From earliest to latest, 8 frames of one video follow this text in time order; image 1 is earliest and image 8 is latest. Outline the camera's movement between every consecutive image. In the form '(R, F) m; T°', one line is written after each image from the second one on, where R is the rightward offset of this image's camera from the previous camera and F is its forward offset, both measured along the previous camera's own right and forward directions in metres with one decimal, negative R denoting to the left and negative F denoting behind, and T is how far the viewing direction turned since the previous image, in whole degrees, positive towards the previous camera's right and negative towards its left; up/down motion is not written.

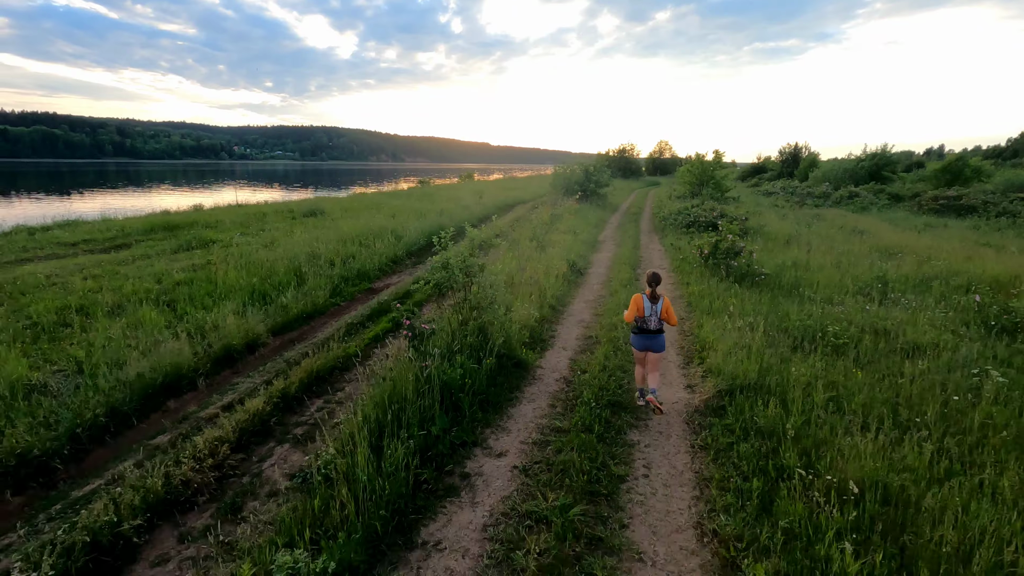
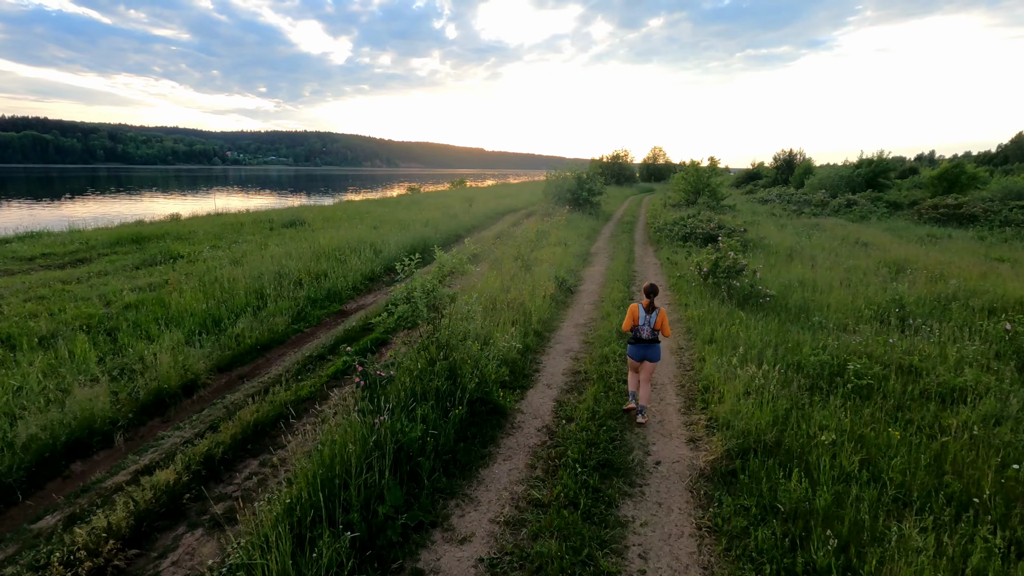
(+0.2, +0.8) m; +1°
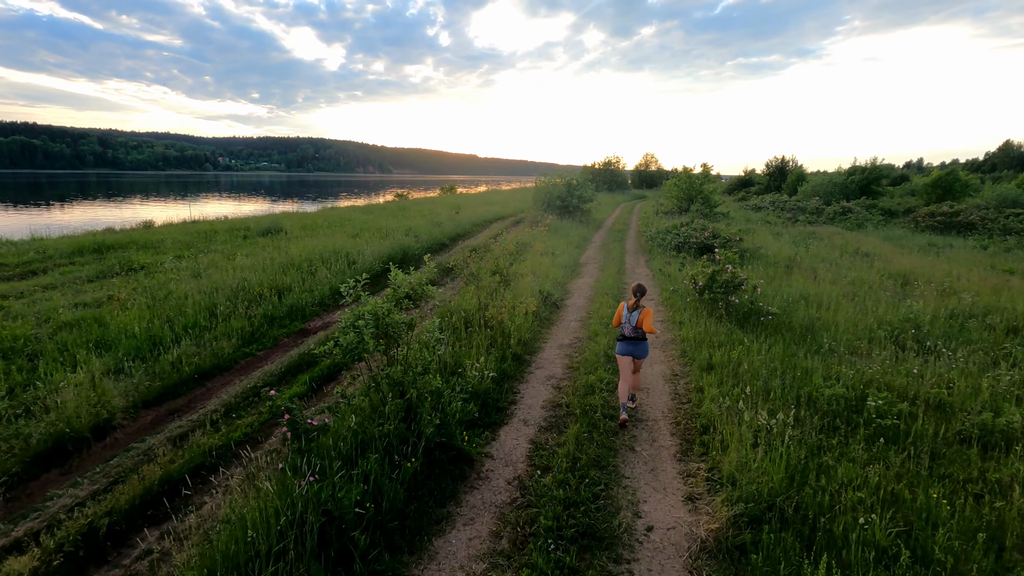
(+0.2, +0.8) m; +1°
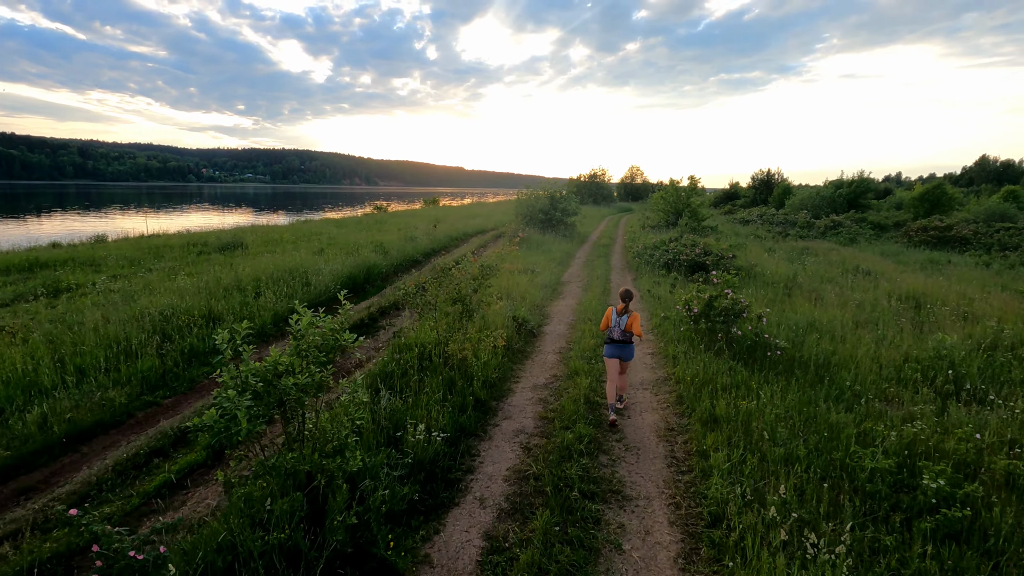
(+0.3, +1.1) m; +1°
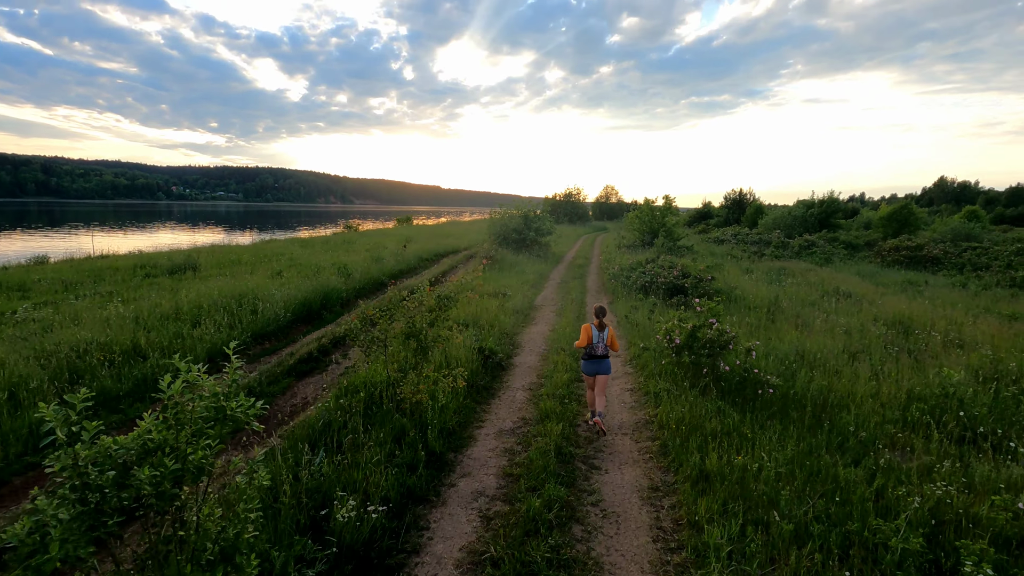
(+0.2, +0.7) m; +2°
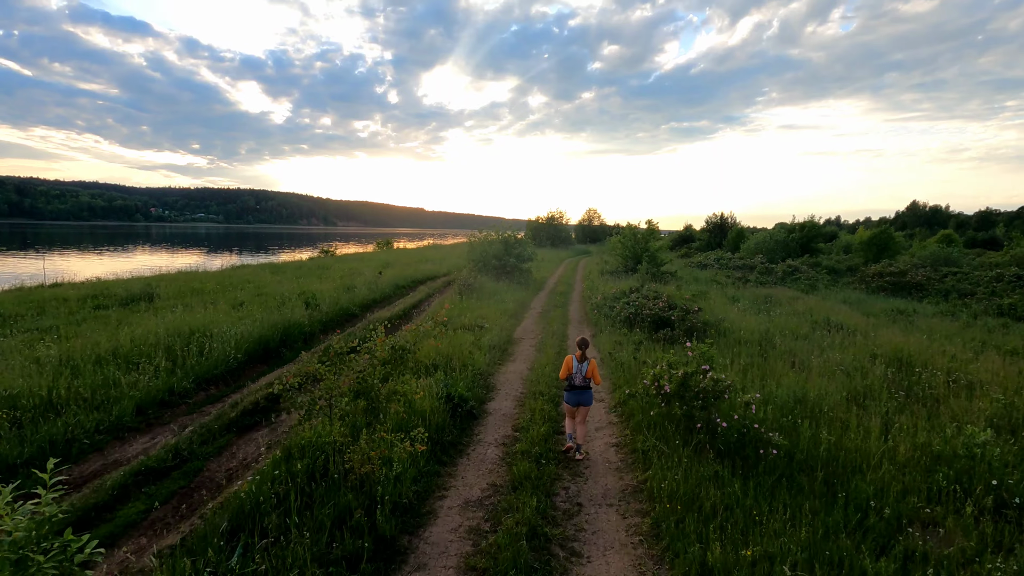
(+0.2, +0.7) m; +2°
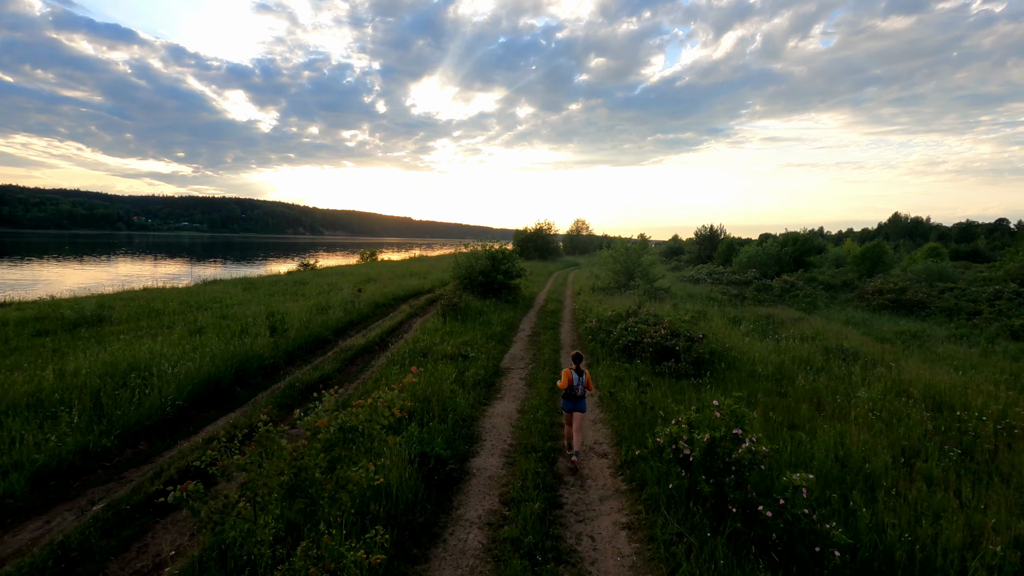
(0.0, +1.1) m; +1°
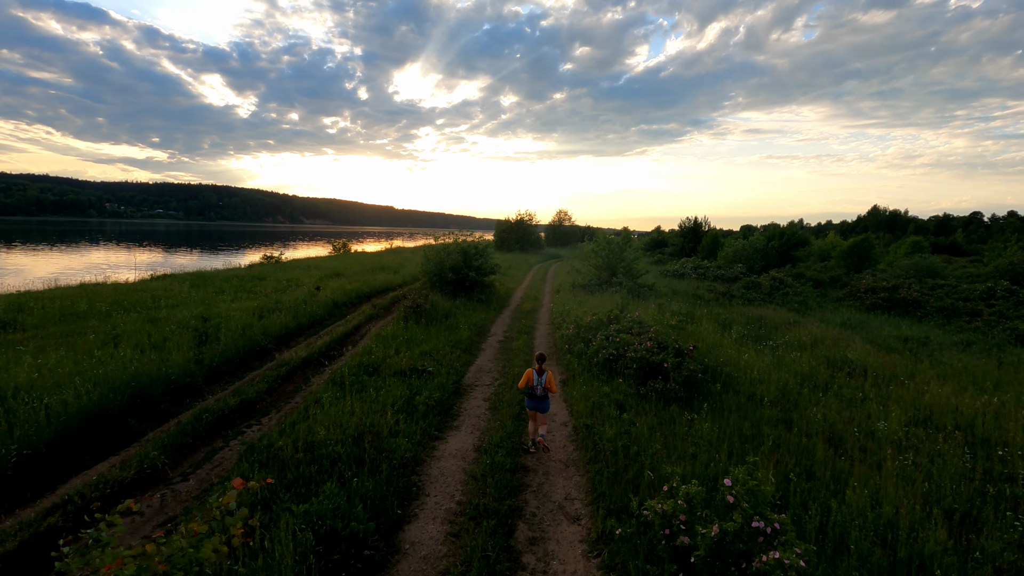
(+0.4, +1.5) m; +2°
